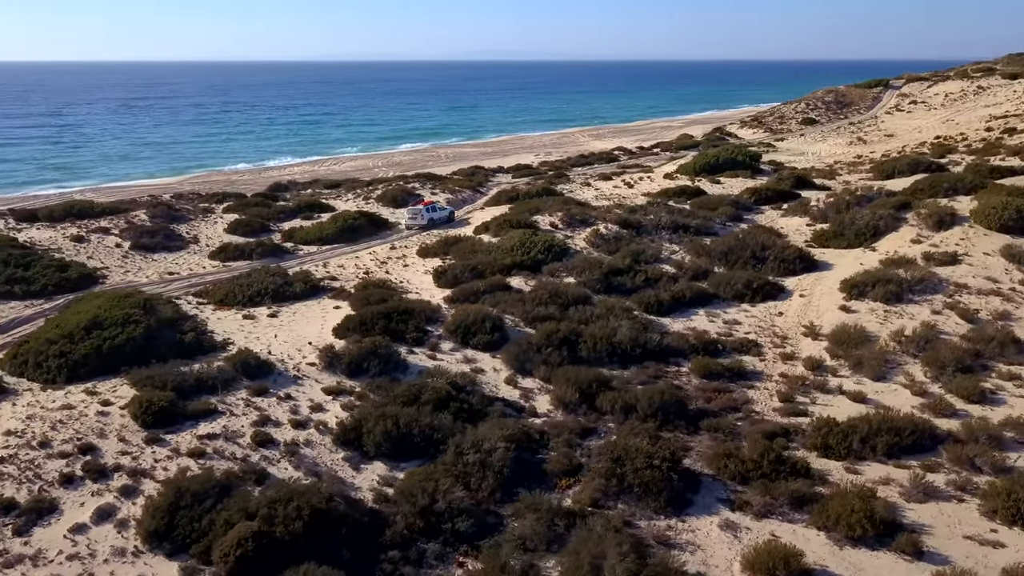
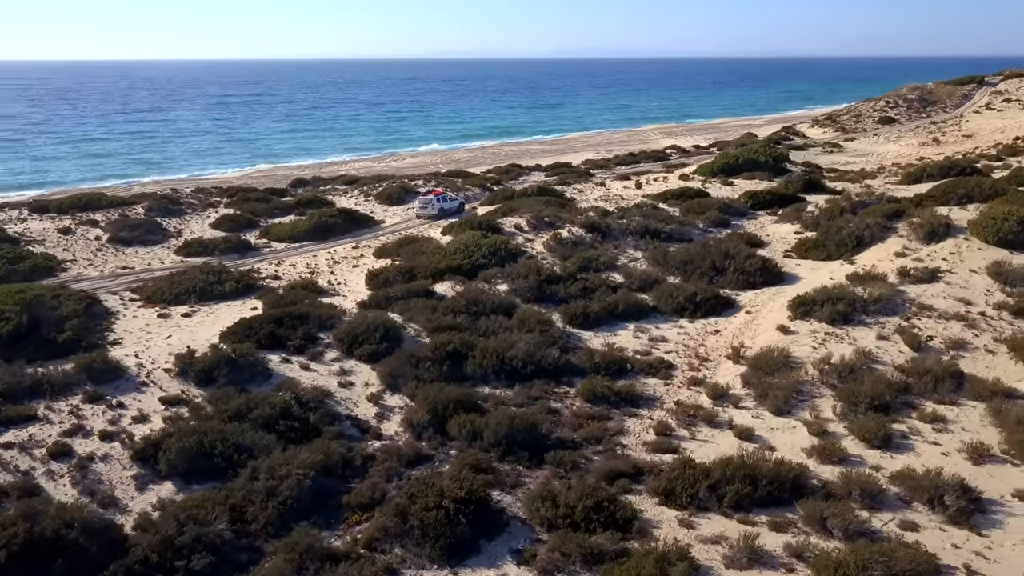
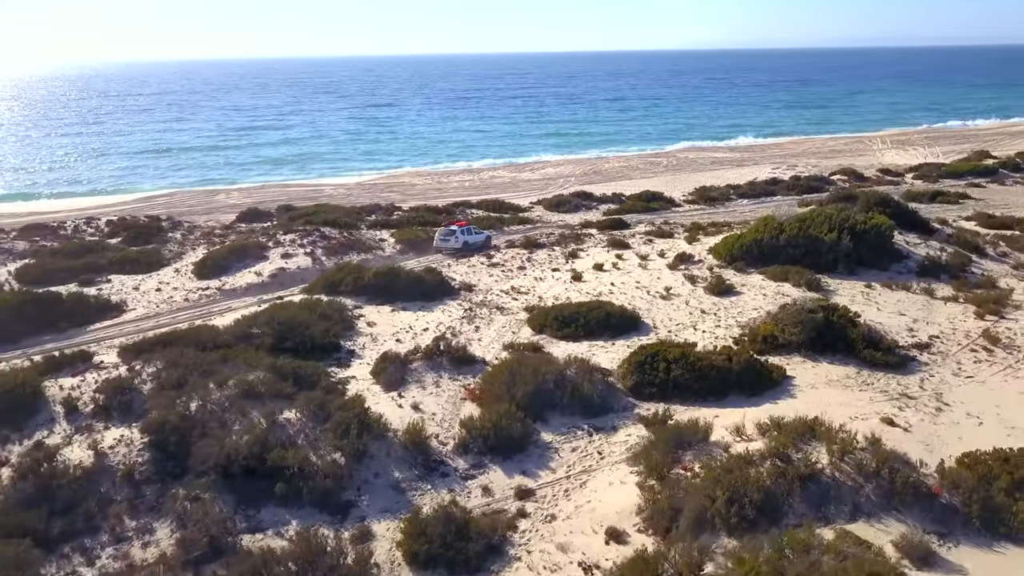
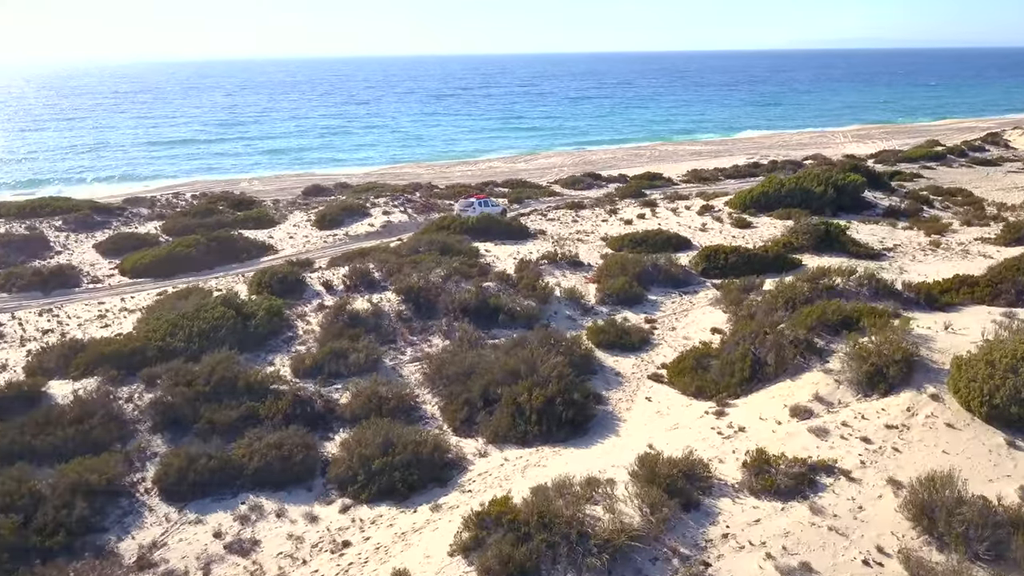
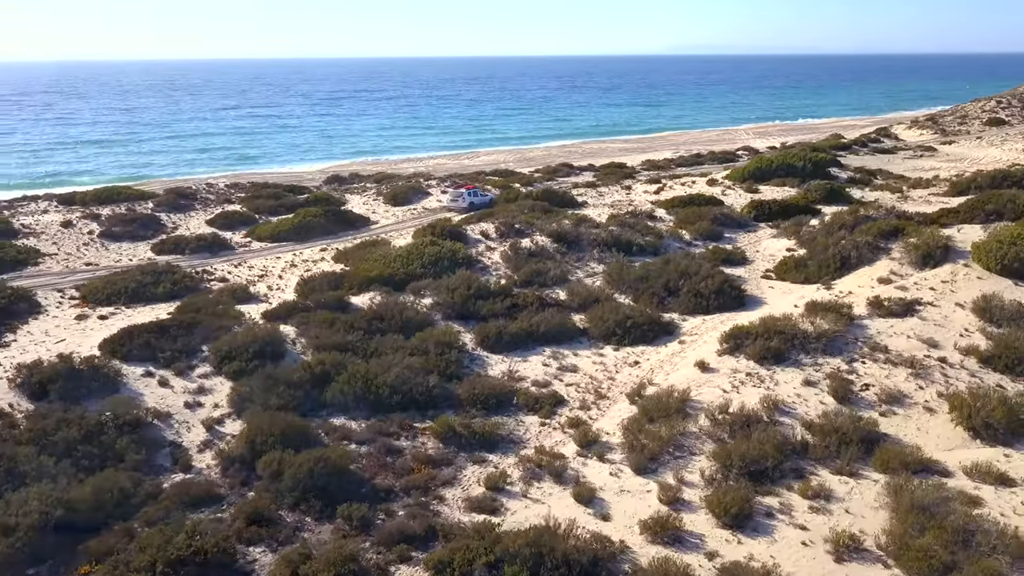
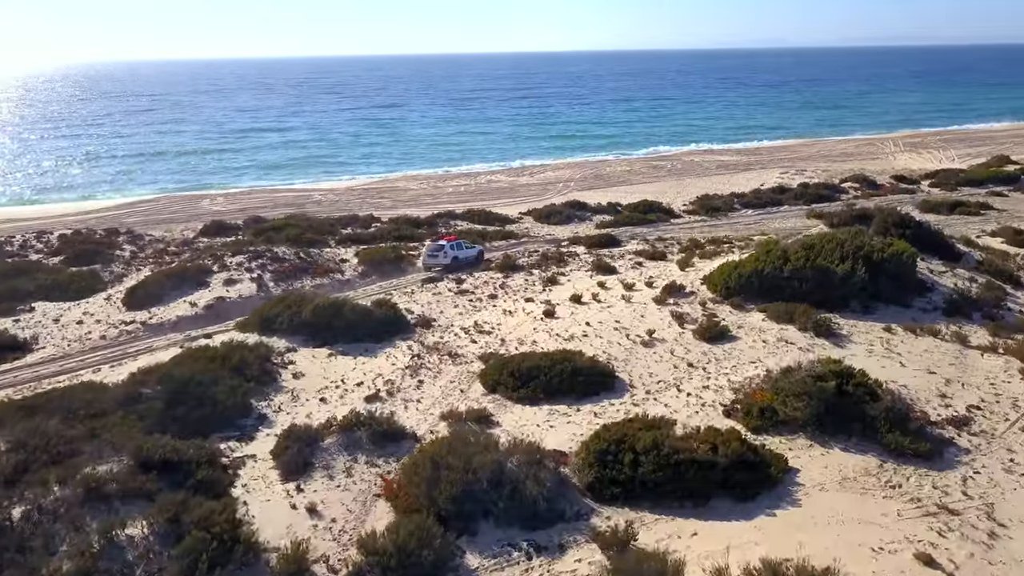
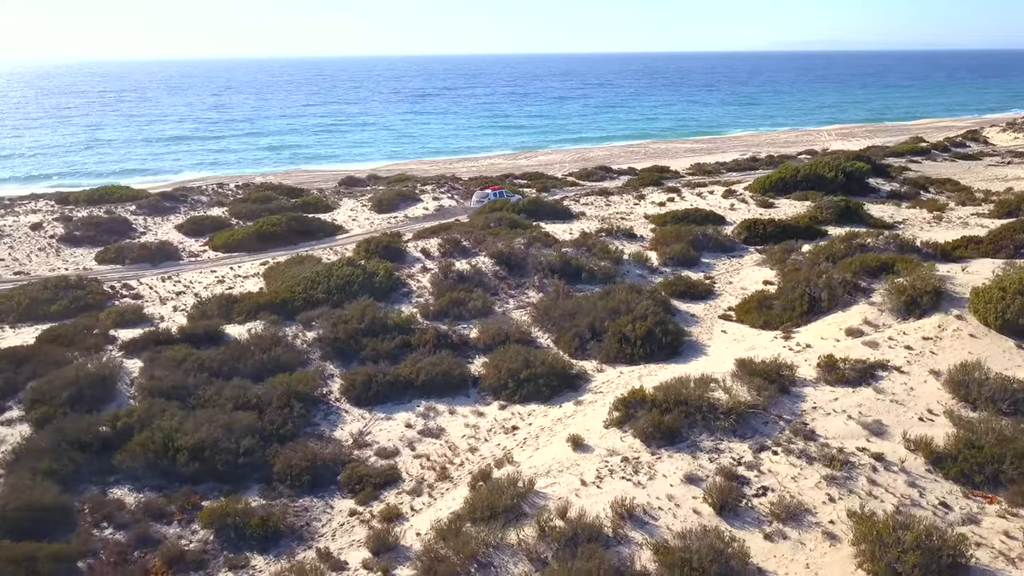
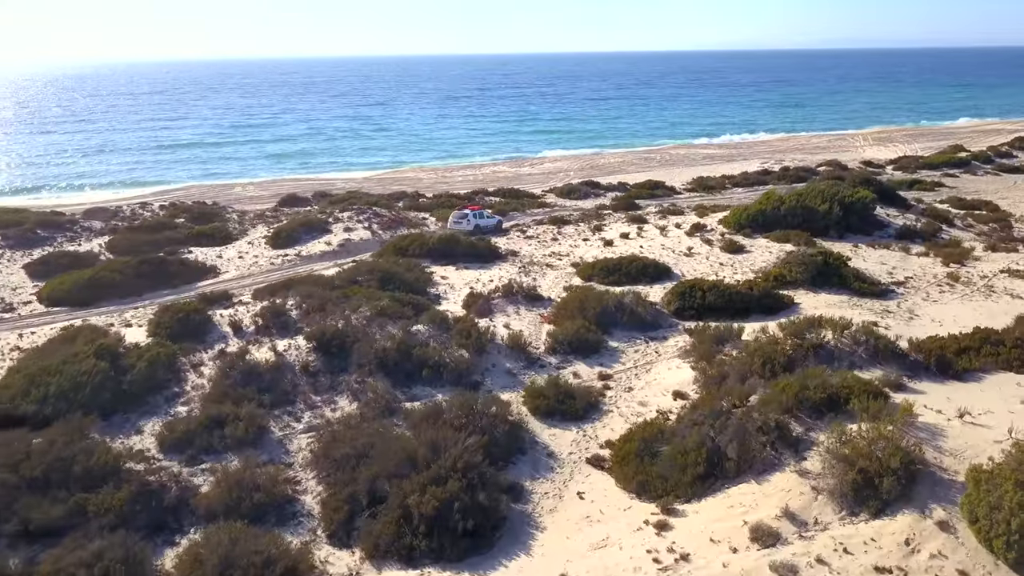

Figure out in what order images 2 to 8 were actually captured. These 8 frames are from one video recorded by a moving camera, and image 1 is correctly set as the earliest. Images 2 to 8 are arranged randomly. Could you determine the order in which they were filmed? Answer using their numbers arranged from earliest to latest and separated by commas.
2, 5, 7, 4, 8, 3, 6
